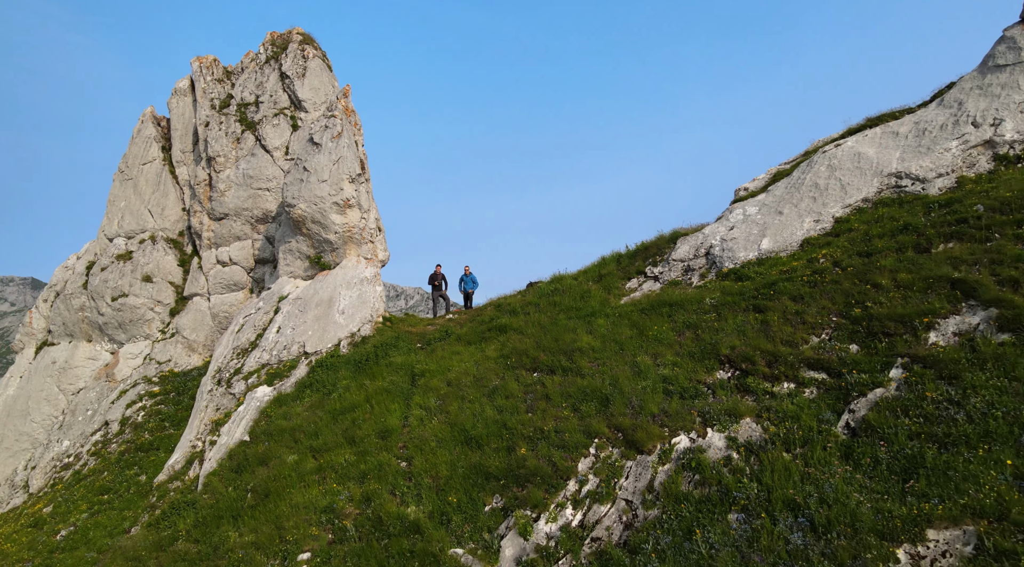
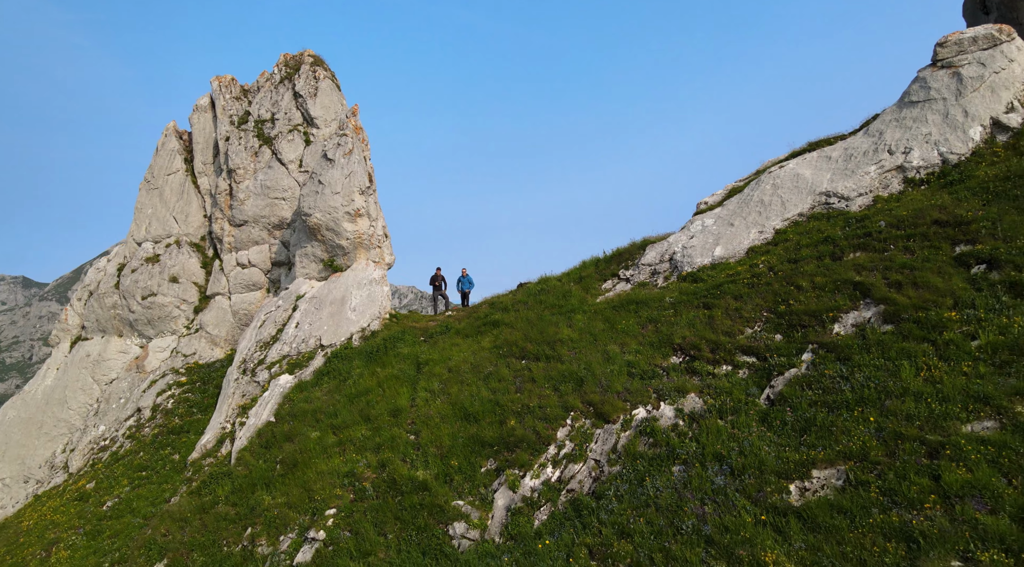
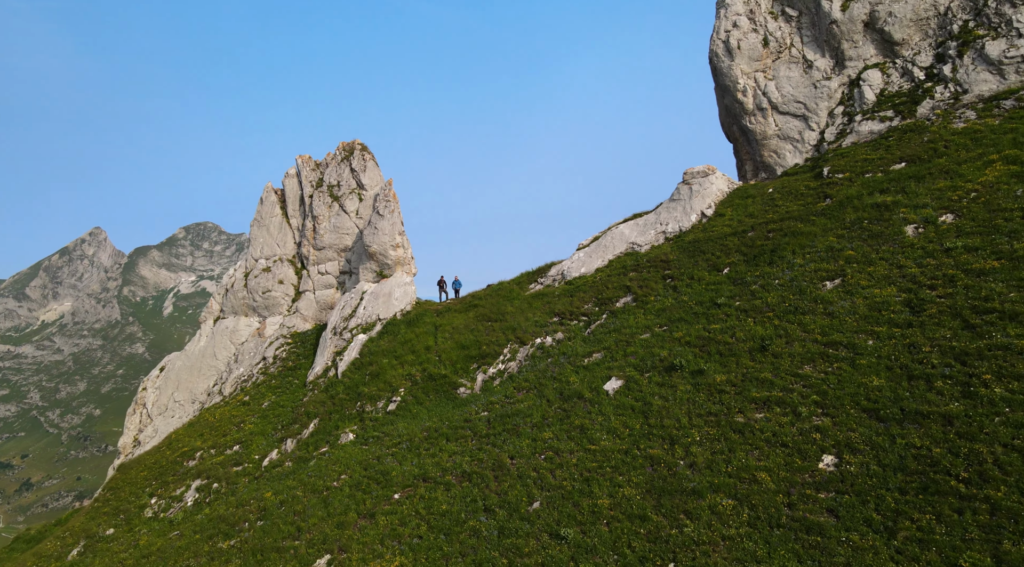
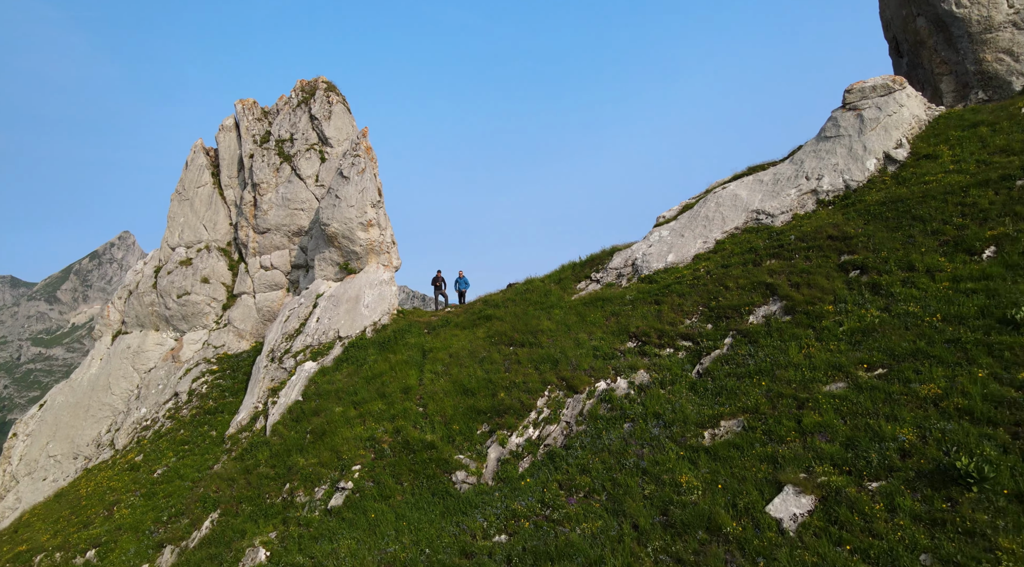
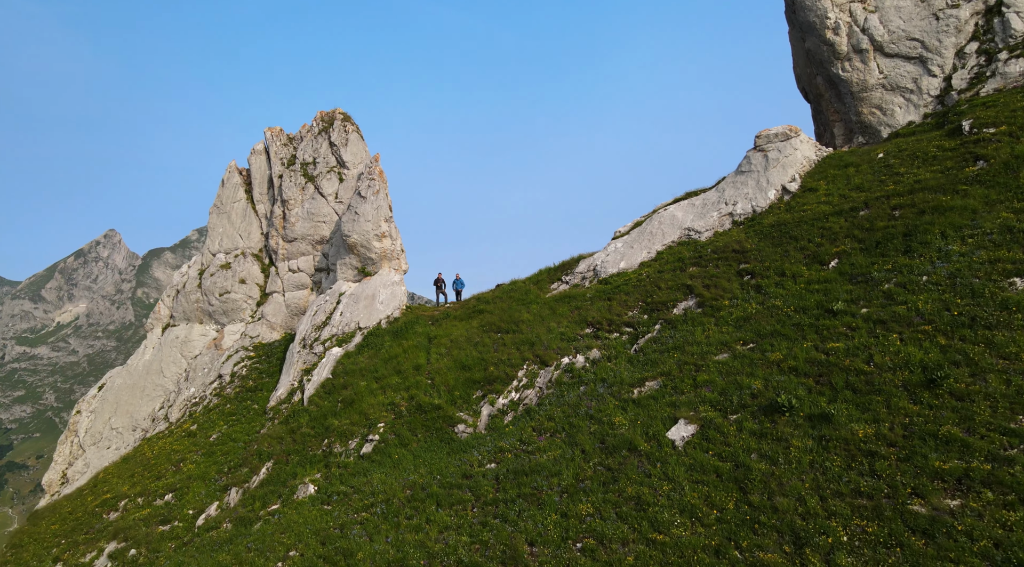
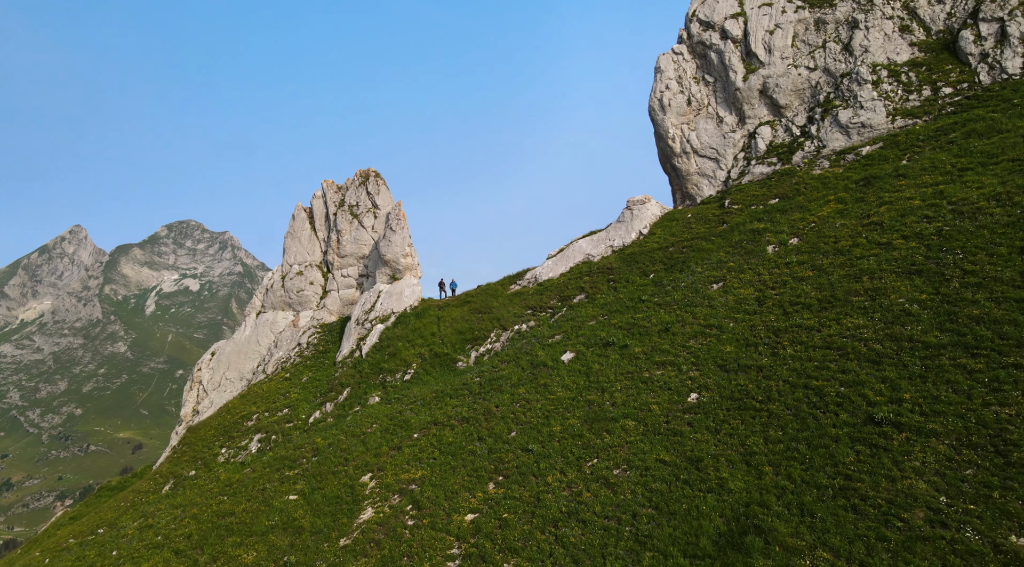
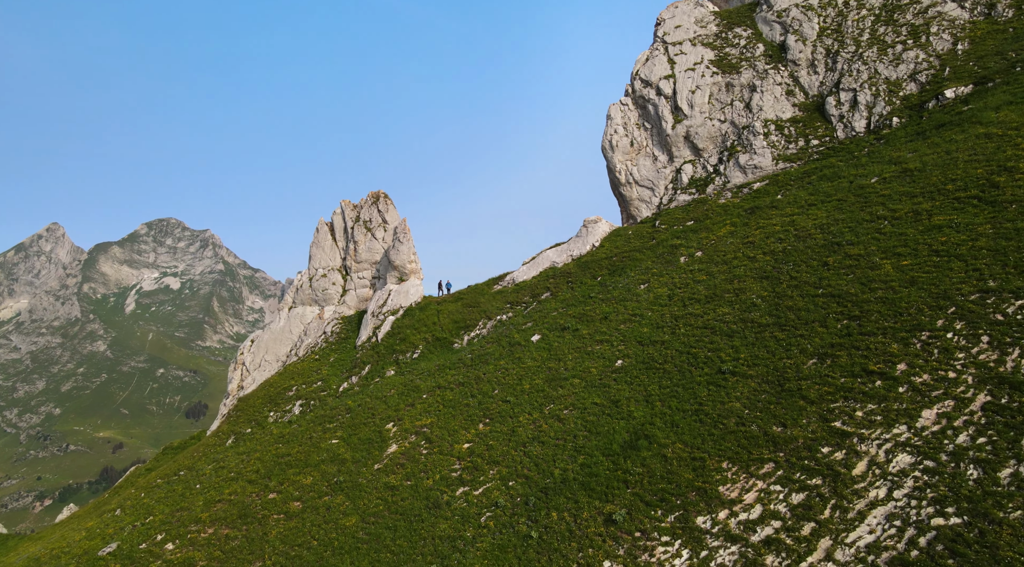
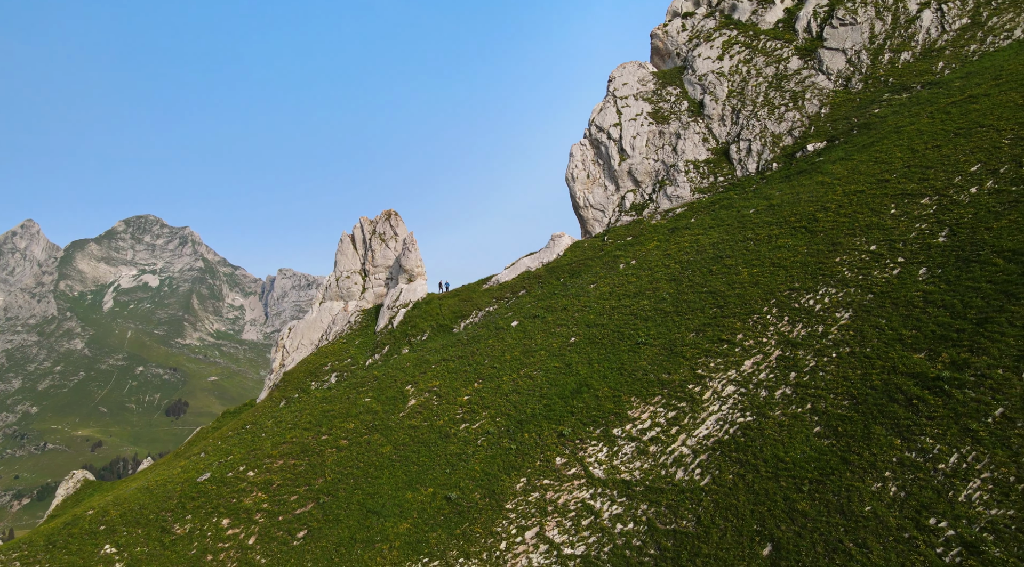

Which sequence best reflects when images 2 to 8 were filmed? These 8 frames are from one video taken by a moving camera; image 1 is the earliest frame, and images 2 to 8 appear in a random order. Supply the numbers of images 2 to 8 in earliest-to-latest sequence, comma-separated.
2, 4, 5, 3, 6, 7, 8
